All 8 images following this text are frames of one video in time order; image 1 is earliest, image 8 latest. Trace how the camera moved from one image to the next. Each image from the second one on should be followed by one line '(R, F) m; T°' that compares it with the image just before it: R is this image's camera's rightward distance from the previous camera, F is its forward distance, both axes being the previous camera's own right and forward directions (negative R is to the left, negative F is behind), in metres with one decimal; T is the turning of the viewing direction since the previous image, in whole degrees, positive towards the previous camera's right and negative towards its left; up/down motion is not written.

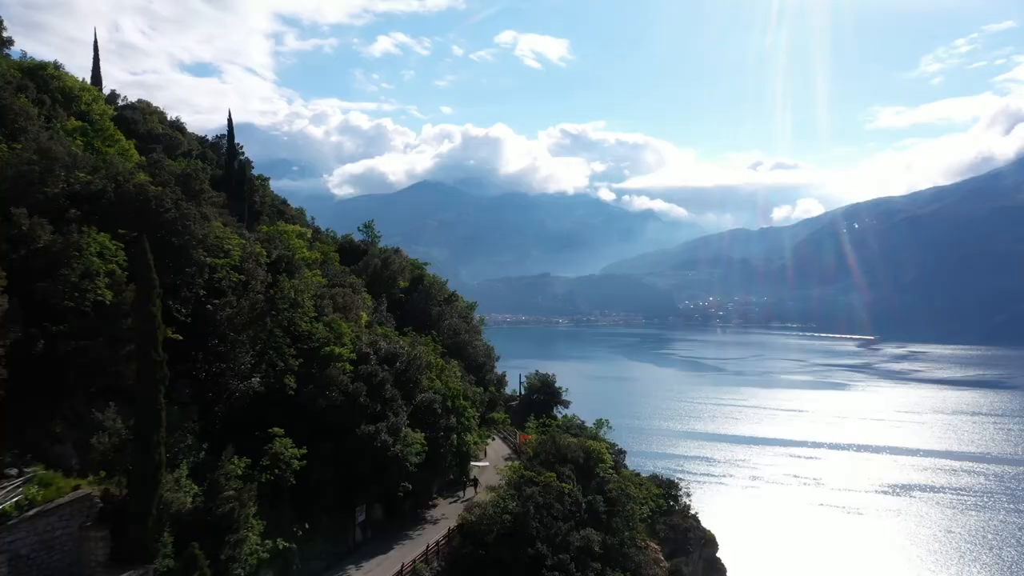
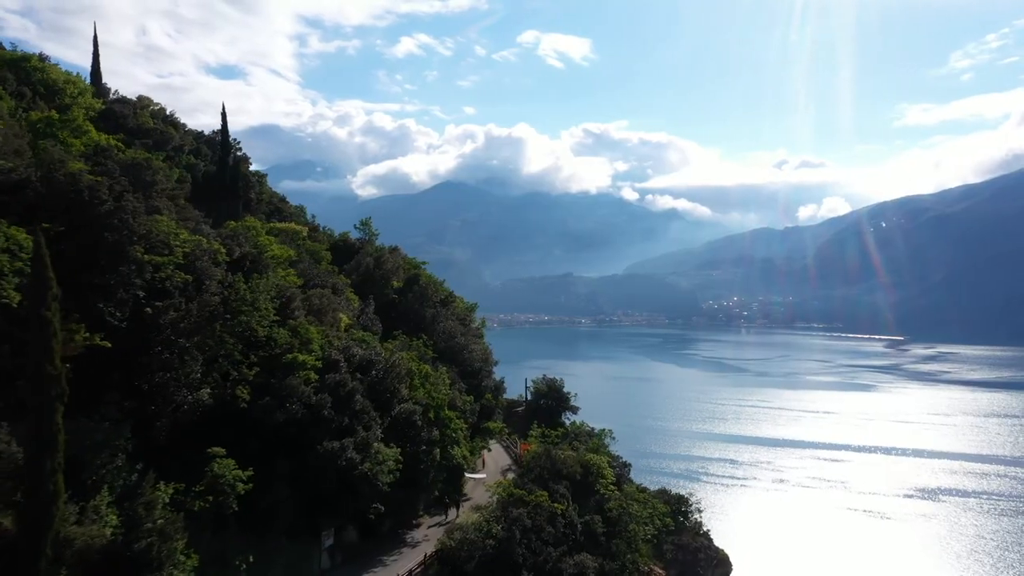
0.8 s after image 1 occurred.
(+0.6, +1.4) m; -2°
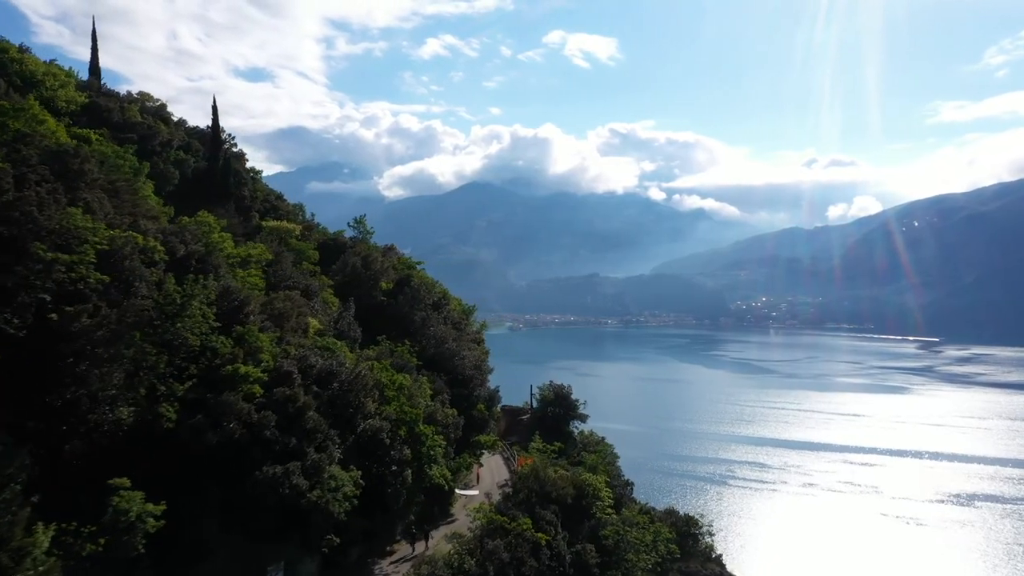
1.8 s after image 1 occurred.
(+0.8, +1.6) m; -2°
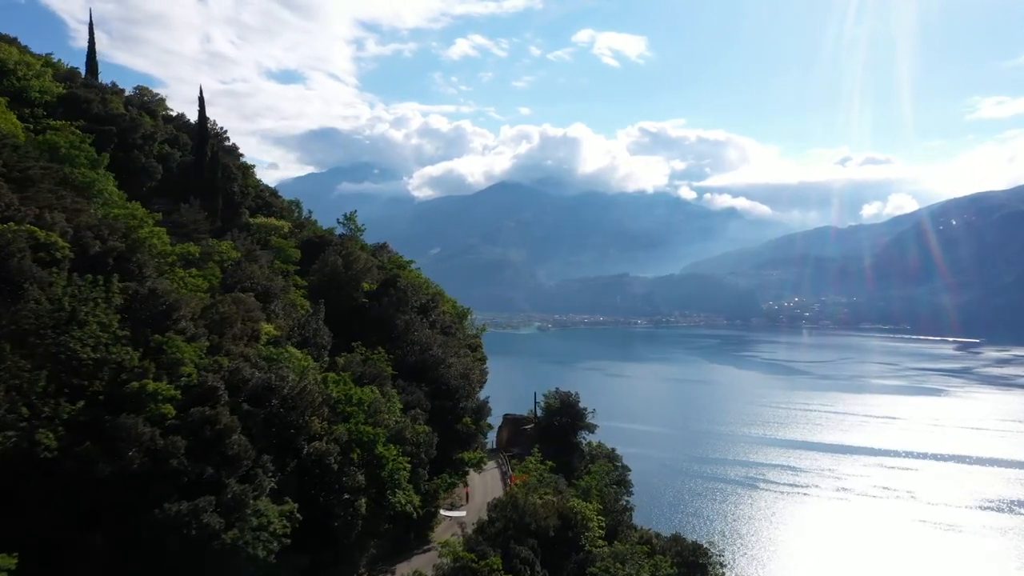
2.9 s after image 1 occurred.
(+0.9, +1.8) m; -2°
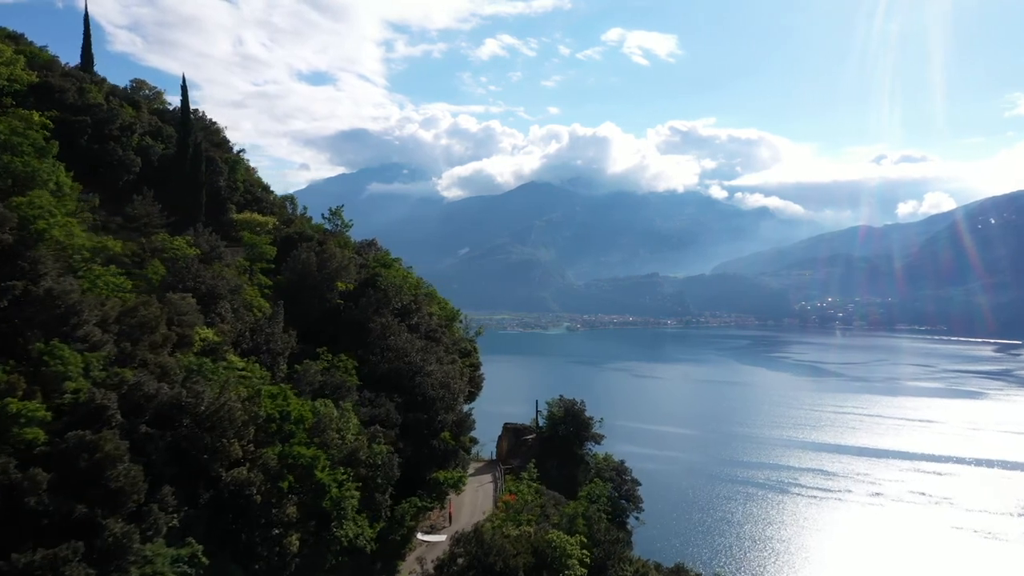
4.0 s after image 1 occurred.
(+0.9, +1.8) m; -2°
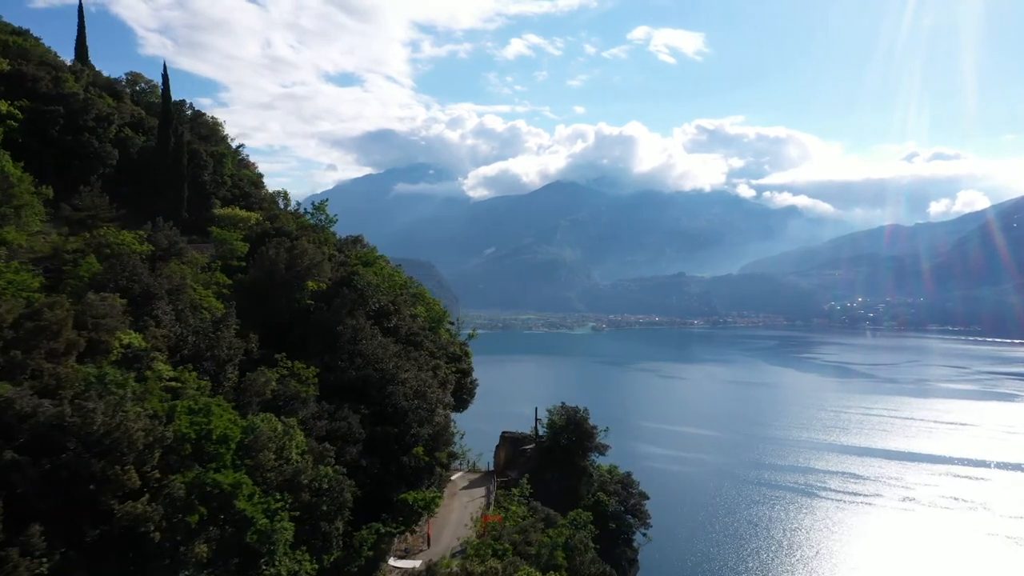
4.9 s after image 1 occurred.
(+0.8, +1.6) m; -2°
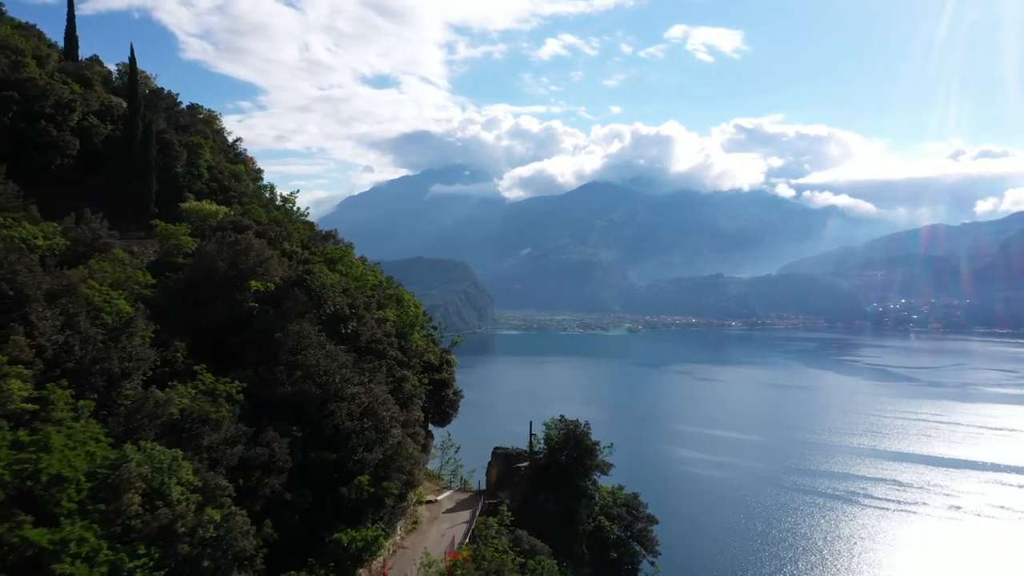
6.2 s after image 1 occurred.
(+1.1, +2.2) m; -3°
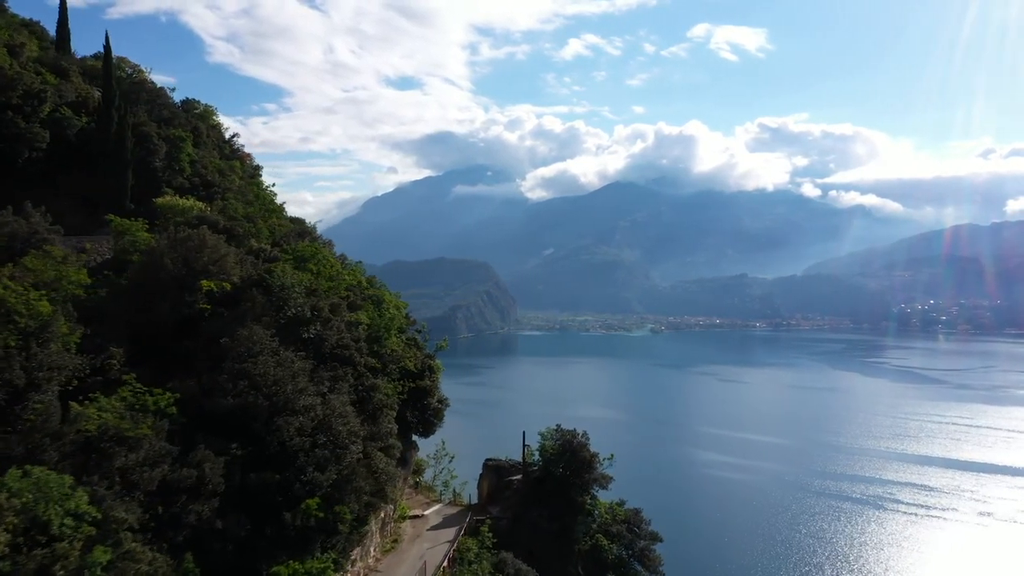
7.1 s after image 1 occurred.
(+0.7, +1.4) m; -2°
